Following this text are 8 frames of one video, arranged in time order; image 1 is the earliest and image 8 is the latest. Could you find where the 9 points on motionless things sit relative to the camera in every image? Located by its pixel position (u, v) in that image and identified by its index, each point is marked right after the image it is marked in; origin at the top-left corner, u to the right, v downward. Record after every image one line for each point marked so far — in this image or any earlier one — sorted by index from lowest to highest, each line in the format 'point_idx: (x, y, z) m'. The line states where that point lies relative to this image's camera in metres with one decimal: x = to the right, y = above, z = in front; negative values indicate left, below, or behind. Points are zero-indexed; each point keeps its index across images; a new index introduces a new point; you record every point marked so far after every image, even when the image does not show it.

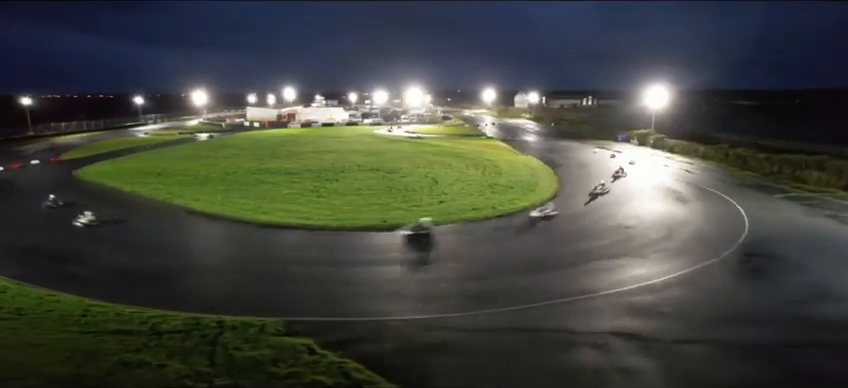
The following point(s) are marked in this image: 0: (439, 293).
0: (+0.2, -2.3, +12.1) m
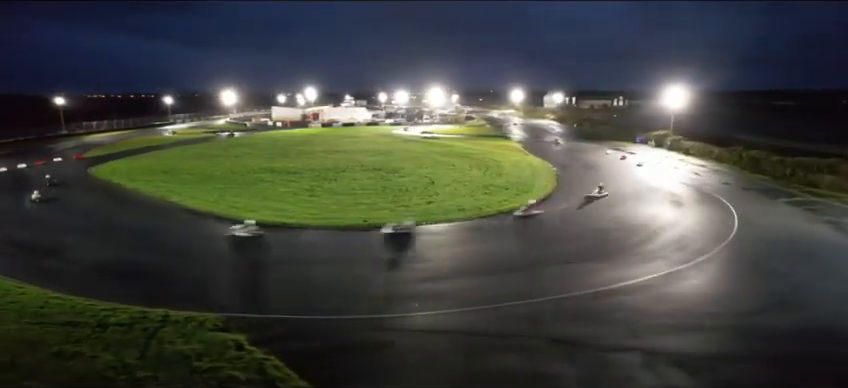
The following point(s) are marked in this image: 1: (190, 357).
0: (-0.8, -2.3, +12.1) m
1: (-3.7, -2.6, +8.5) m
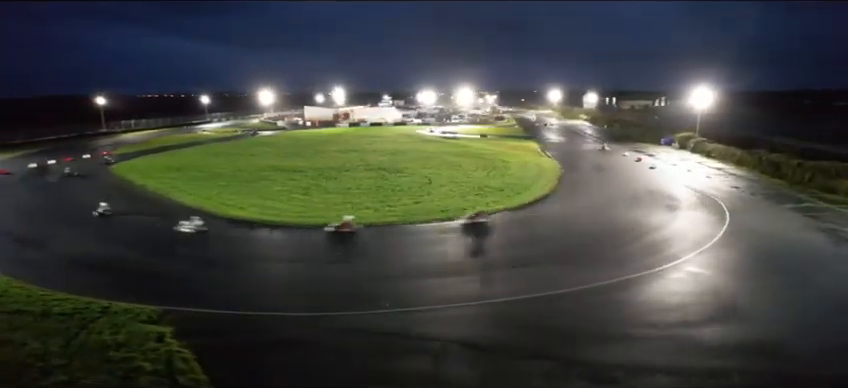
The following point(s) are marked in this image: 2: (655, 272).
0: (-2.1, -2.3, +12.2) m
1: (-5.2, -2.6, +8.9) m
2: (+6.2, -2.0, +14.4) m
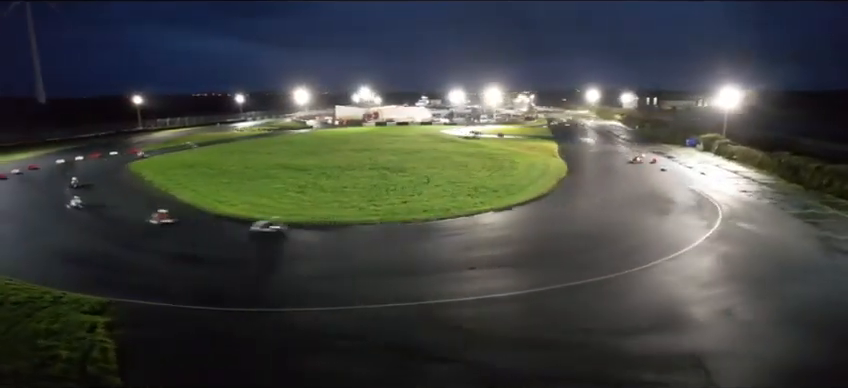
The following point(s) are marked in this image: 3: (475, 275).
0: (-3.3, -2.3, +12.4) m
1: (-6.7, -2.5, +9.3) m
2: (+5.2, -2.0, +14.0) m
3: (+1.2, -2.1, +13.7) m
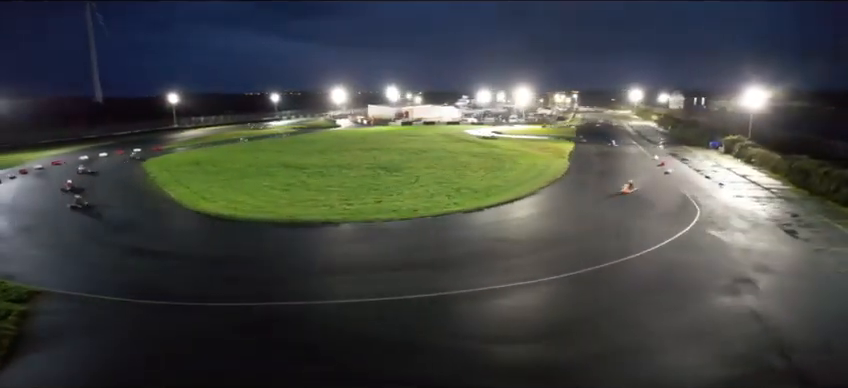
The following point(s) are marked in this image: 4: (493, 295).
0: (-5.0, -2.2, +12.7) m
1: (-8.7, -2.4, +9.9) m
2: (+3.5, -2.1, +13.6) m
3: (-0.4, -2.1, +13.6) m
4: (+1.6, -2.4, +12.4) m
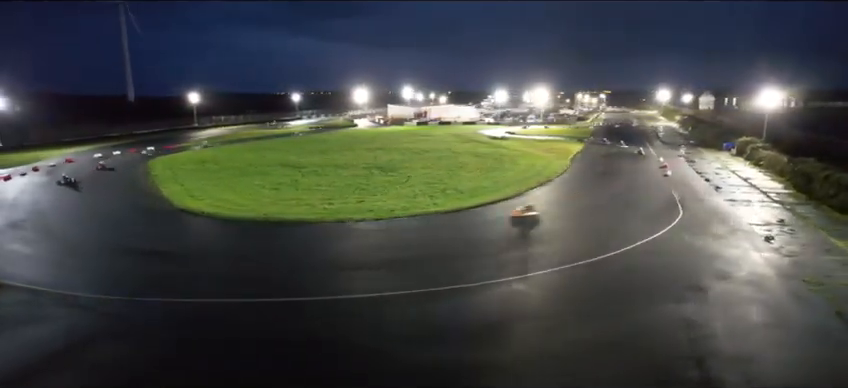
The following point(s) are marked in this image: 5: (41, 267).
0: (-6.2, -2.2, +13.0) m
1: (-10.1, -2.3, +10.4) m
2: (+2.4, -2.2, +13.4) m
3: (-1.6, -2.1, +13.6) m
4: (+0.3, -2.4, +12.3) m
5: (-10.6, -1.9, +14.8) m
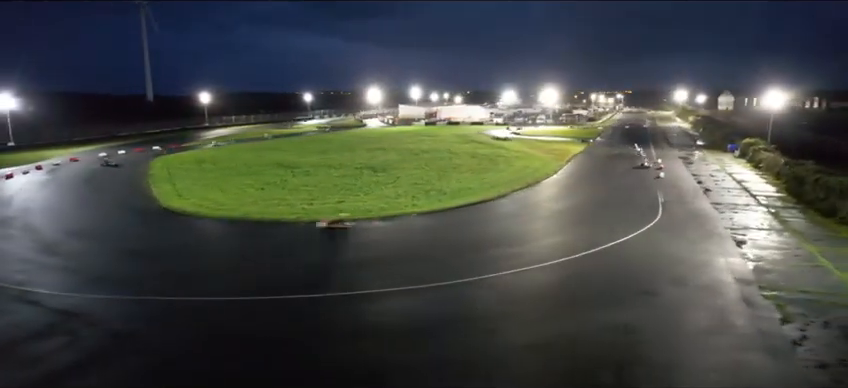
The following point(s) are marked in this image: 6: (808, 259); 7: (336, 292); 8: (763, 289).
0: (-7.3, -2.2, +13.3) m
1: (-11.2, -2.3, +10.8) m
2: (+1.3, -2.2, +13.4) m
3: (-2.7, -2.2, +13.8) m
4: (-0.8, -2.5, +12.4) m
5: (-11.6, -1.9, +15.2) m
6: (+10.1, -1.7, +14.0) m
7: (-1.8, -2.4, +12.6) m
8: (+7.5, -2.1, +11.8) m
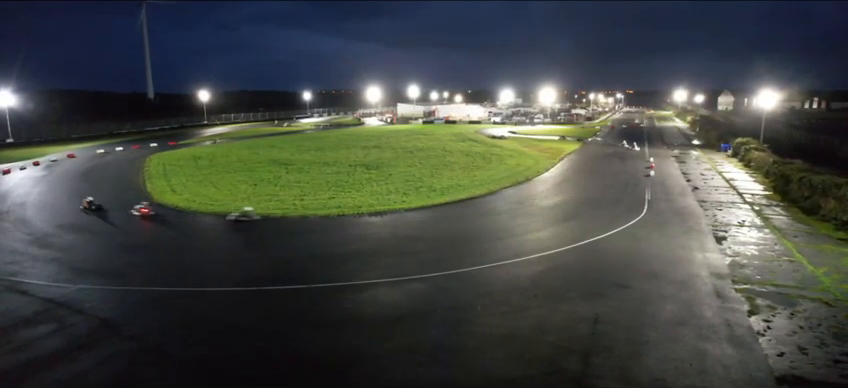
0: (-7.8, -2.0, +13.6) m
1: (-11.7, -2.1, +11.1) m
2: (+0.8, -2.1, +13.7) m
3: (-3.1, -2.0, +14.0) m
4: (-1.2, -2.3, +12.6) m
5: (-12.1, -1.7, +15.5) m
6: (+9.6, -1.6, +14.3) m
7: (-2.3, -2.3, +12.9) m
8: (+7.0, -2.0, +12.1) m
